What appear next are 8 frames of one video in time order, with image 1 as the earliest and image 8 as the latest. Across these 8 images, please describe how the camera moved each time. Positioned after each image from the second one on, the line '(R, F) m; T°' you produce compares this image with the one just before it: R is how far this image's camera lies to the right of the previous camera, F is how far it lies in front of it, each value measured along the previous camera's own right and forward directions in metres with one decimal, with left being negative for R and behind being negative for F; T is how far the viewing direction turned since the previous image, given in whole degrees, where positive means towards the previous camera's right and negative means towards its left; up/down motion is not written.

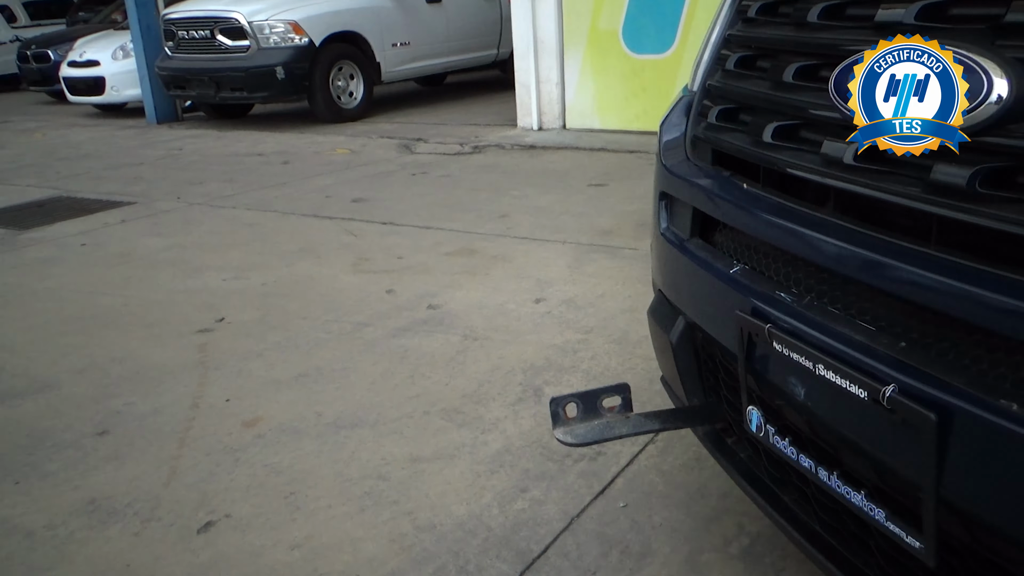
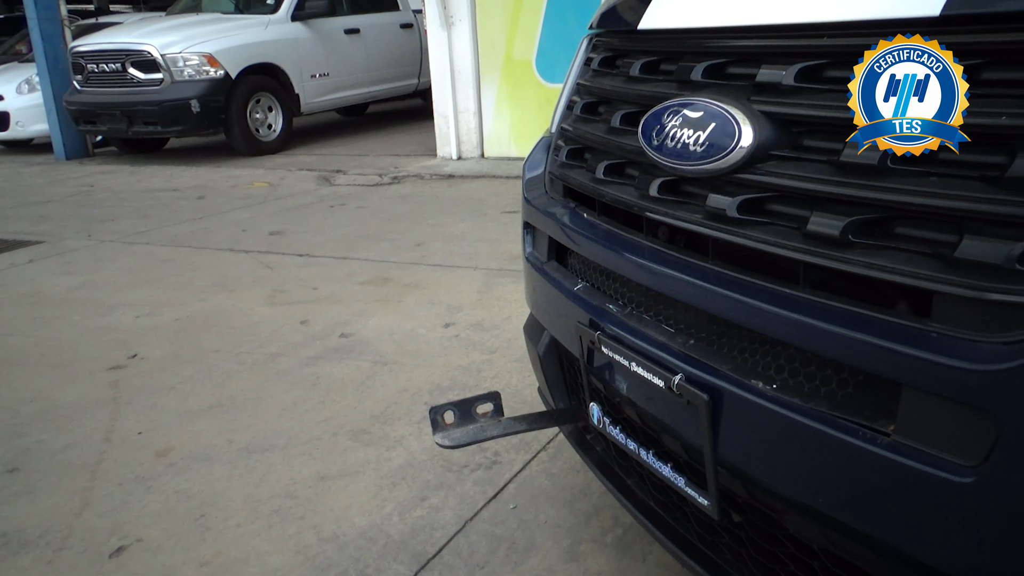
(+0.1, -0.1) m; +5°
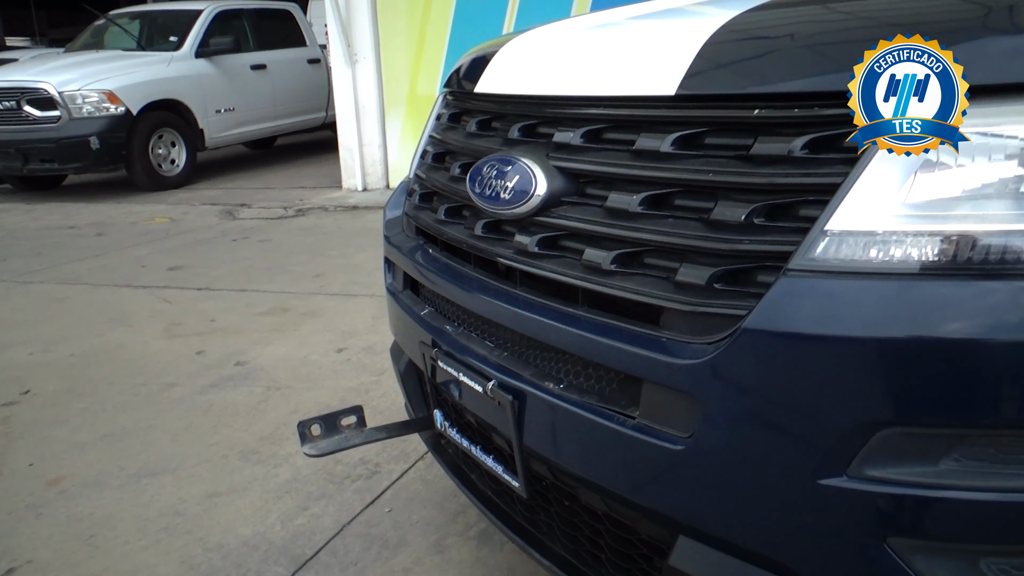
(+0.1, -0.2) m; +6°
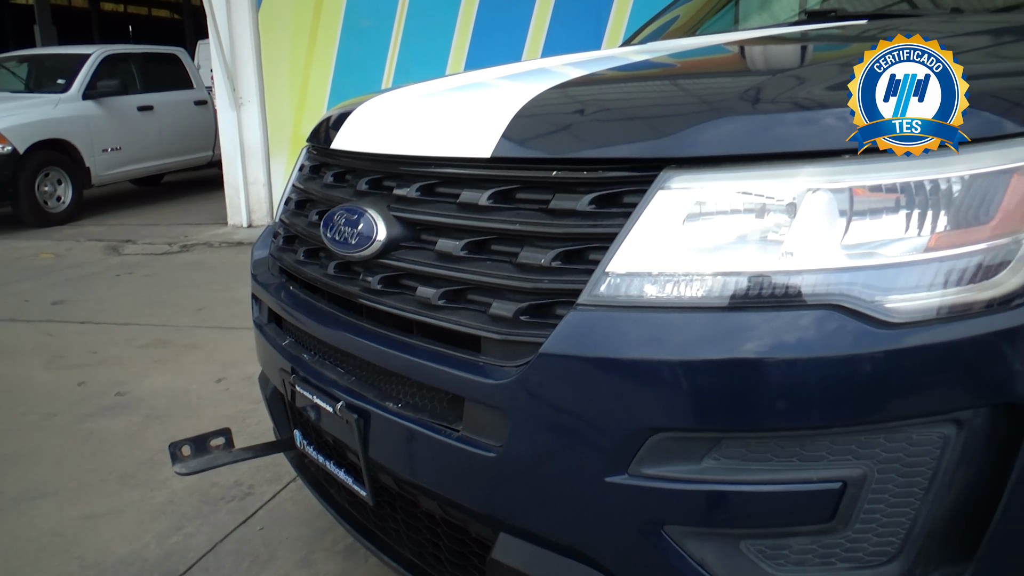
(+0.1, -0.2) m; +6°
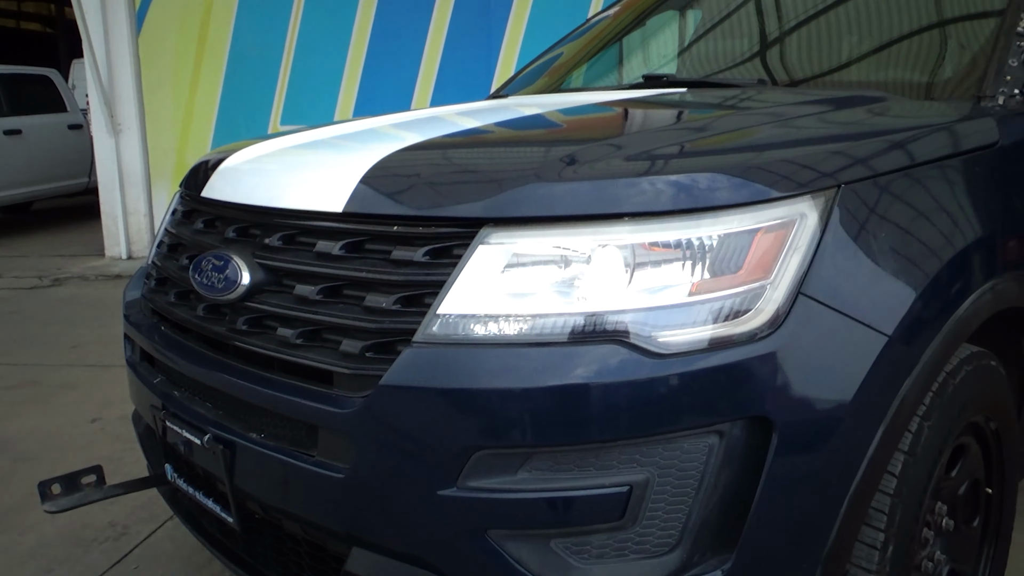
(+0.1, -0.2) m; +8°
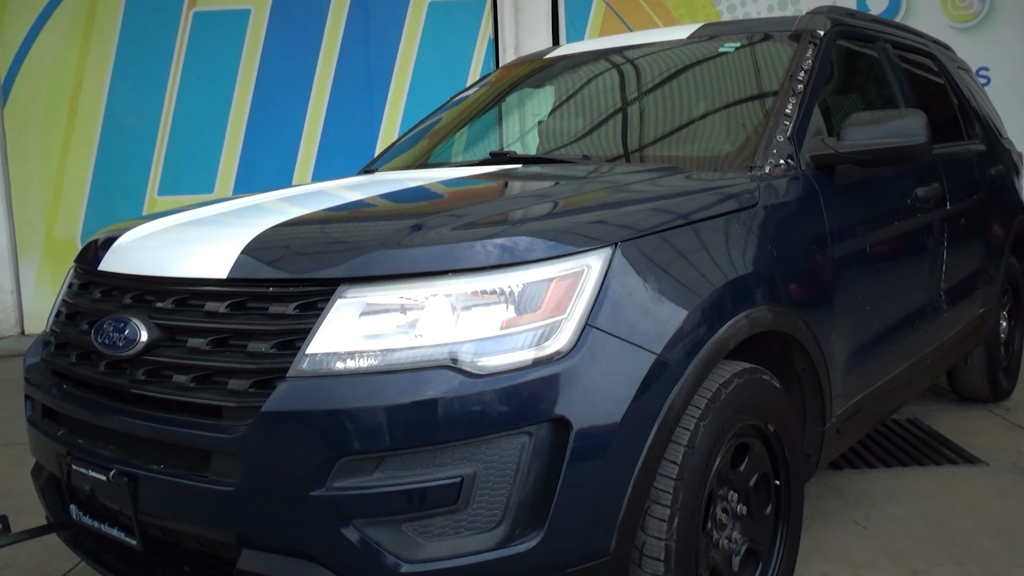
(+0.1, -0.4) m; +8°
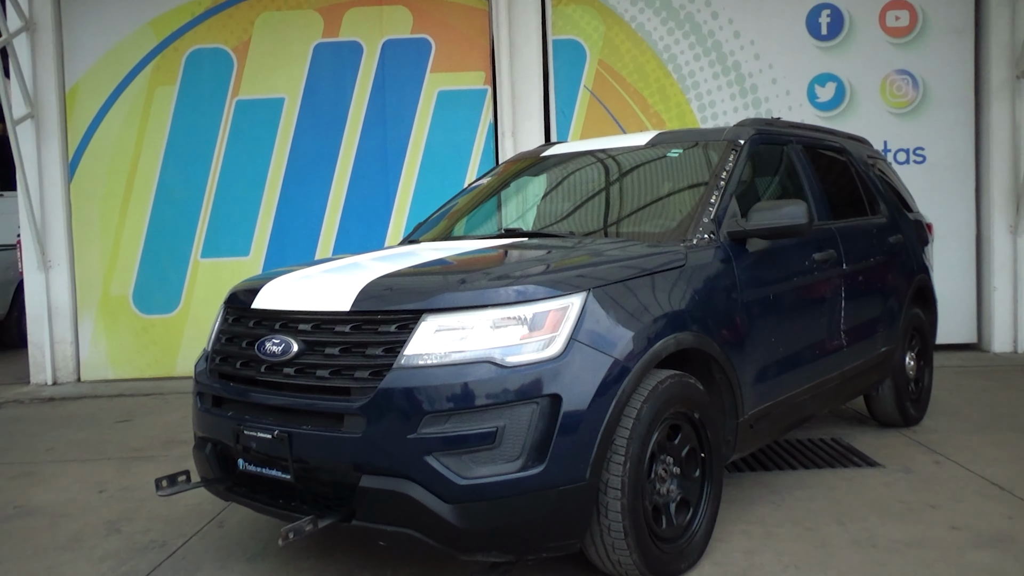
(-0.1, -1.2) m; +1°
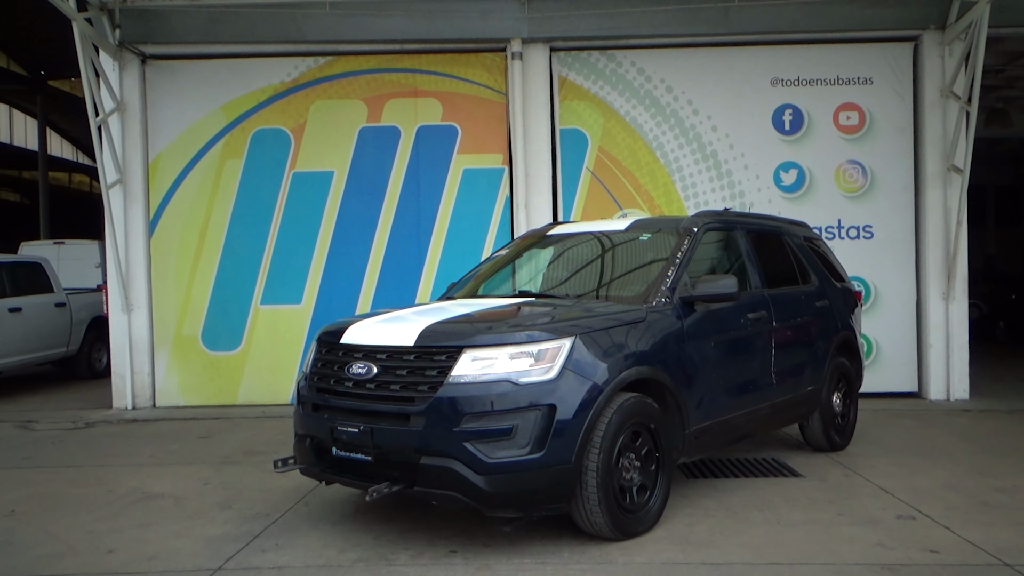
(0.0, -1.5) m; -1°
